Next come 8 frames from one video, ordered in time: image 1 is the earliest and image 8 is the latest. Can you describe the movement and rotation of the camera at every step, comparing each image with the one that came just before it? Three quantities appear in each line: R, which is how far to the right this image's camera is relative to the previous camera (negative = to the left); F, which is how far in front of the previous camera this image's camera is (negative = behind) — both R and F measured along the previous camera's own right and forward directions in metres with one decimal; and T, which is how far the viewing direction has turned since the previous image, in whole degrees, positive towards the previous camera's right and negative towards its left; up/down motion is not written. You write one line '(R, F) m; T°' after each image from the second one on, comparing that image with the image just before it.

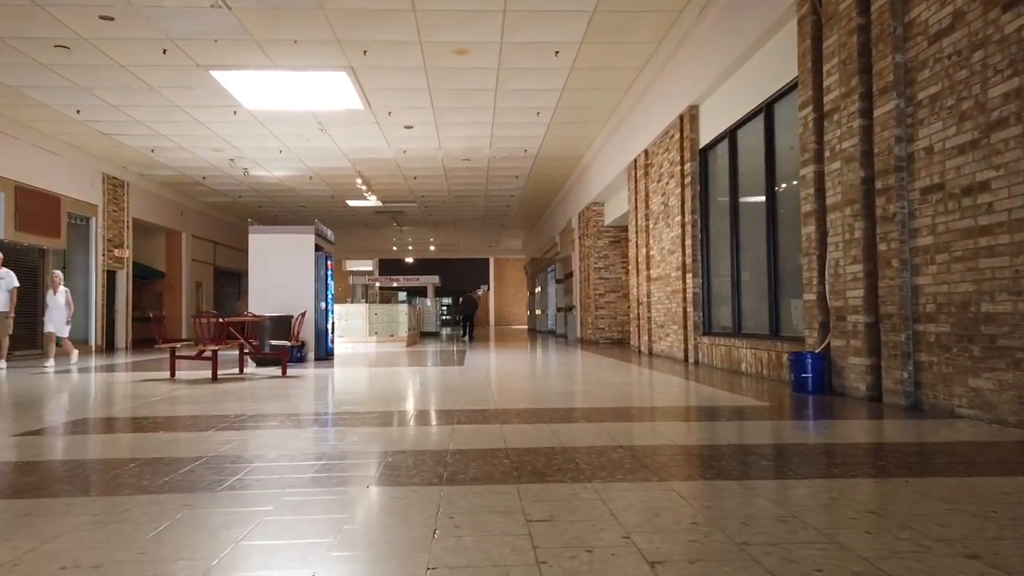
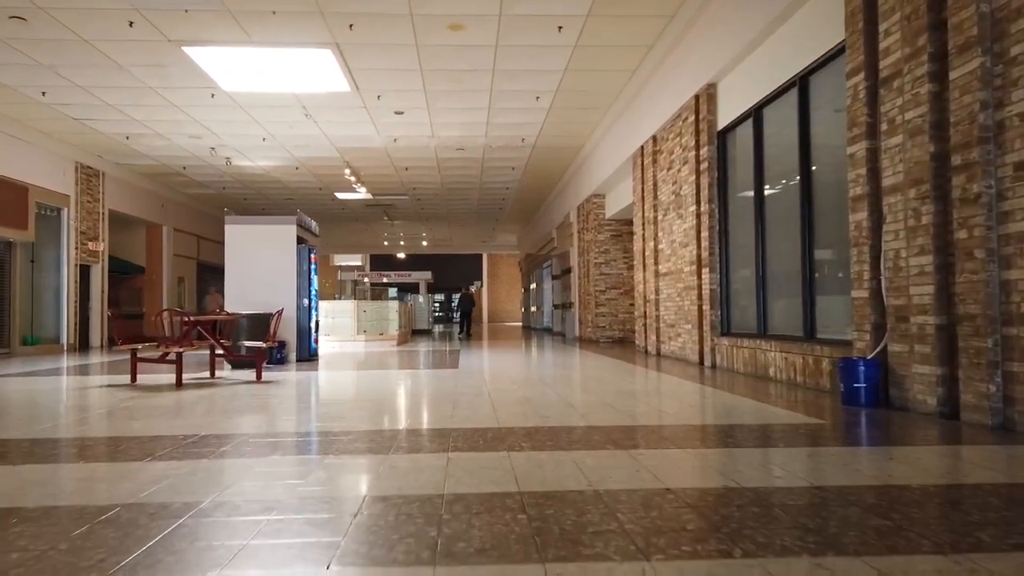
(-0.1, +0.8) m; +1°
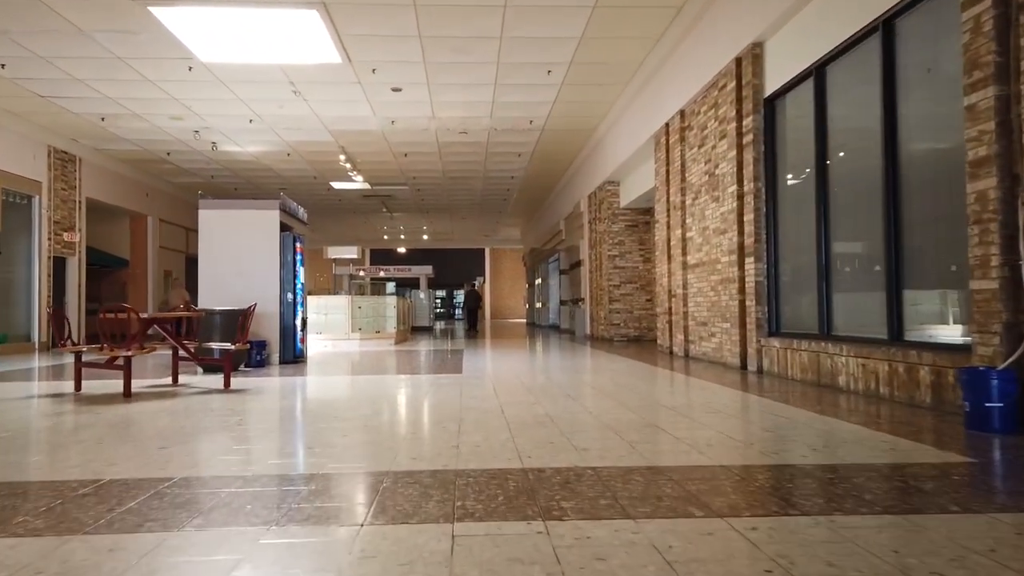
(-0.1, +1.2) m; 0°
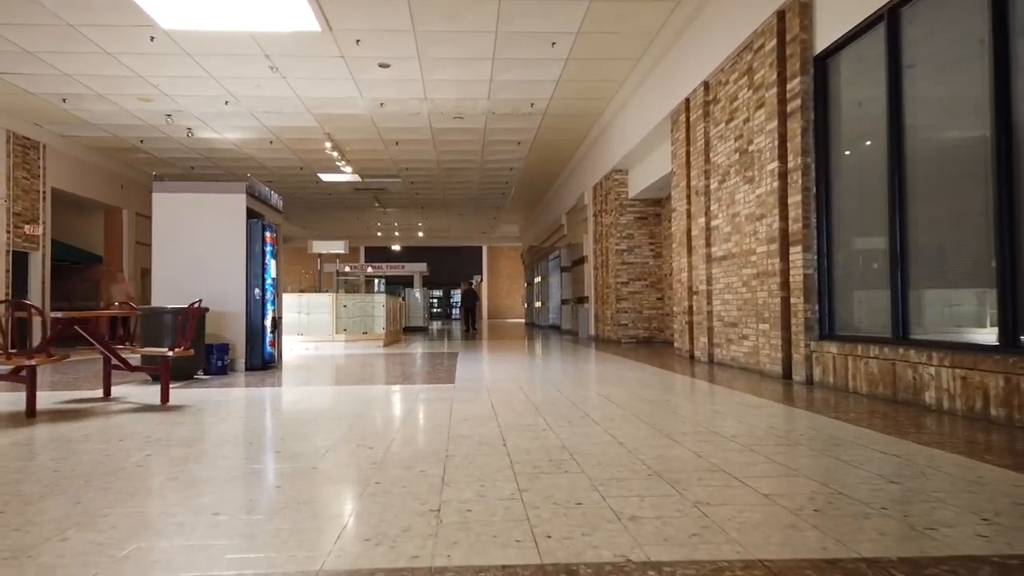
(0.0, +1.1) m; 0°
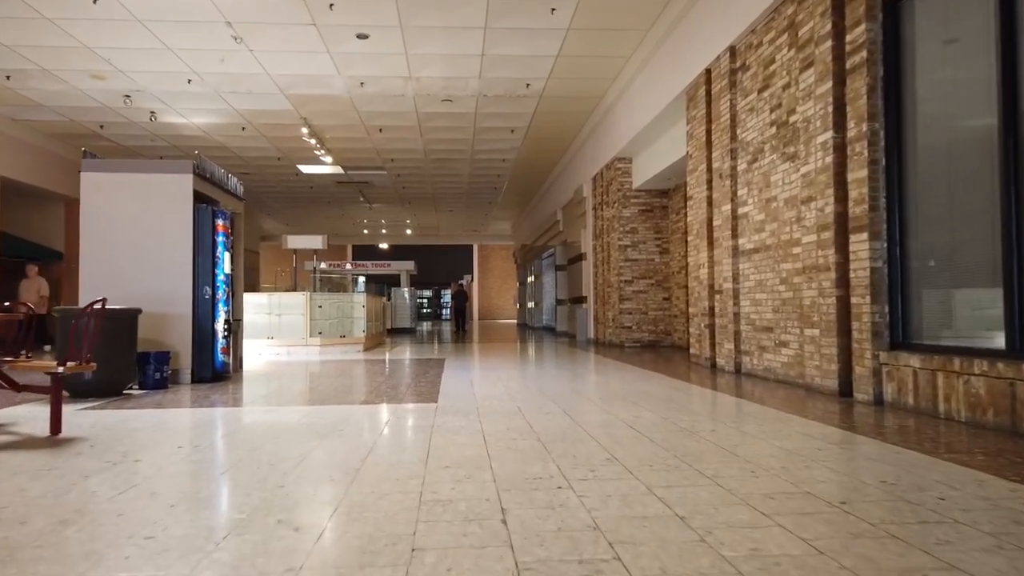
(0.0, +1.2) m; +1°
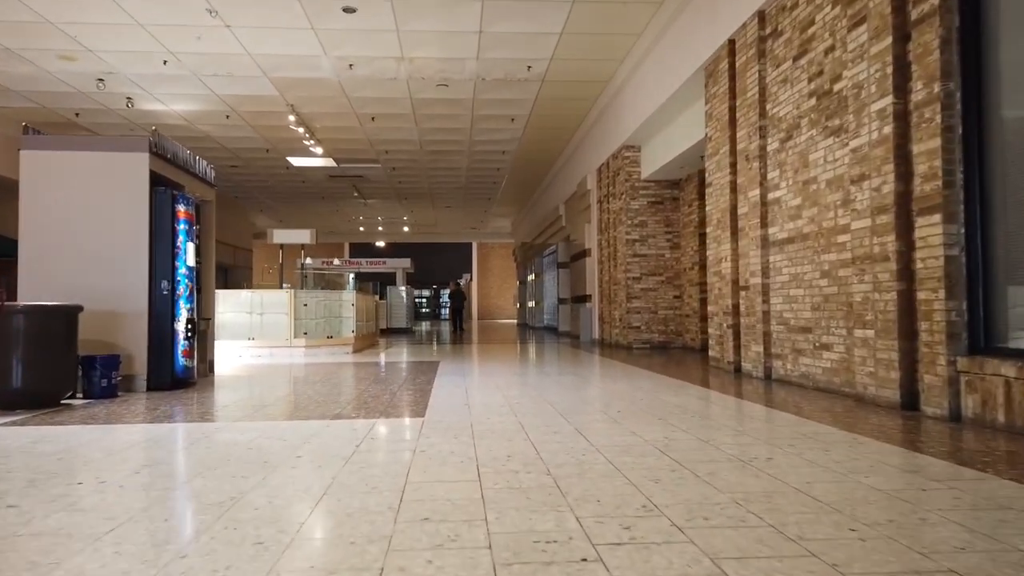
(0.0, +0.8) m; 0°
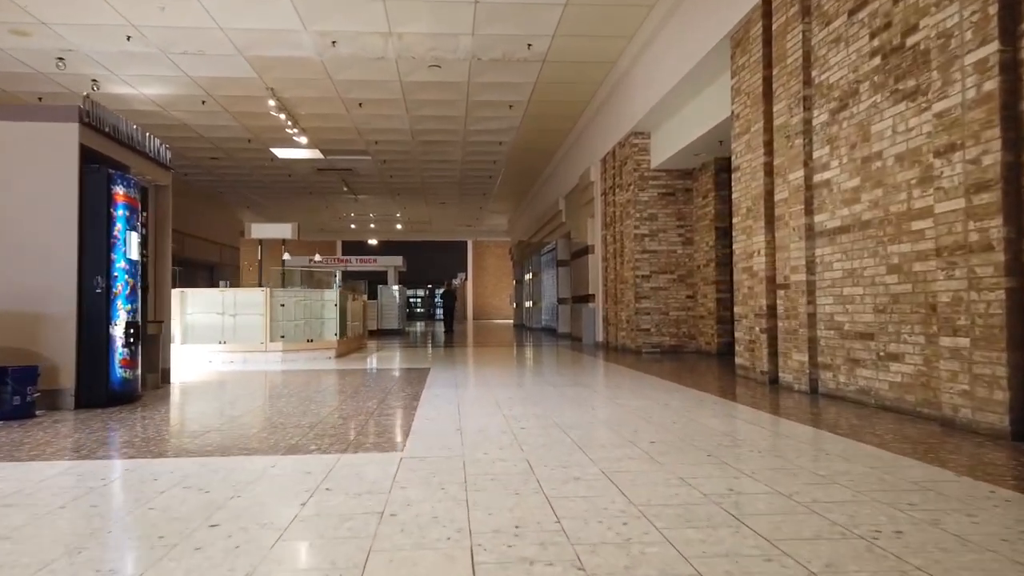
(0.0, +1.0) m; 0°
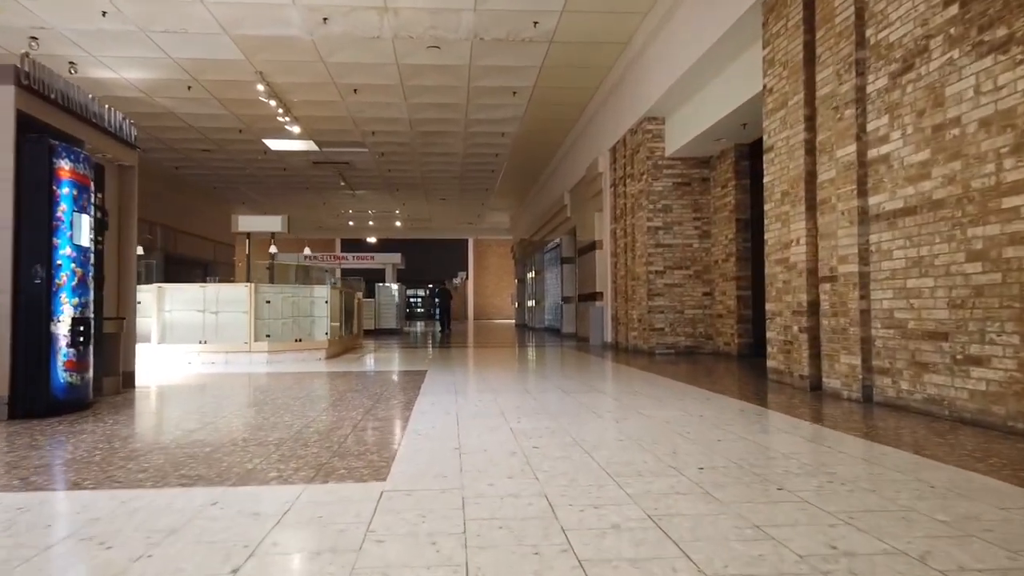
(0.0, +0.7) m; 0°
